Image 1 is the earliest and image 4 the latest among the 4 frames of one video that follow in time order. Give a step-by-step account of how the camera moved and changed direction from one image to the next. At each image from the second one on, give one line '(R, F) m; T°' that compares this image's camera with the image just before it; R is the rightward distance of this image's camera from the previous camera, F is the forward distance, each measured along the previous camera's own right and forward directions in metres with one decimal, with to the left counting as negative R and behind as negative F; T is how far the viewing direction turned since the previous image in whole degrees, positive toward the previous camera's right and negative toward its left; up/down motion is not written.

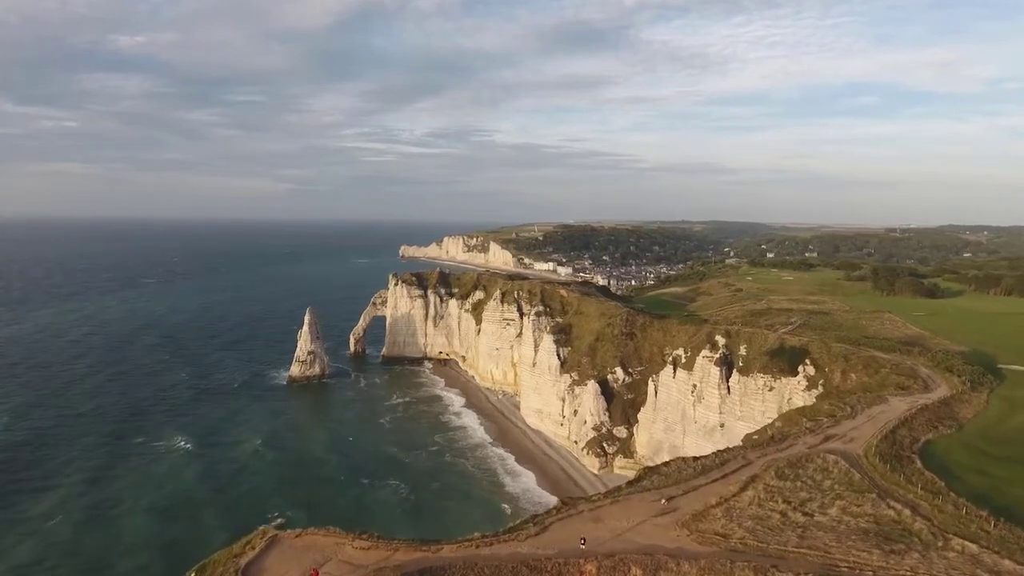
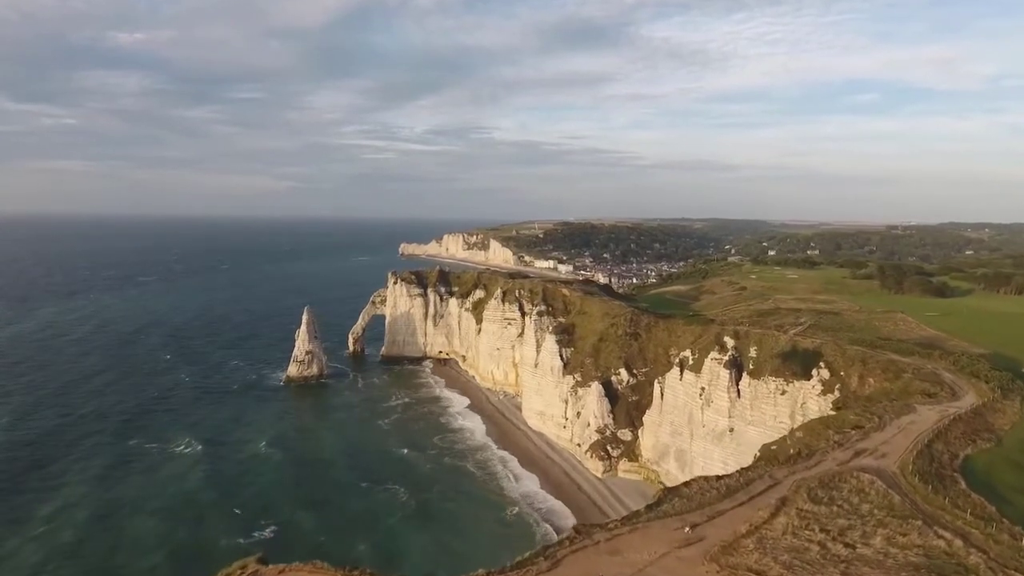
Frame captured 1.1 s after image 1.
(-0.1, +0.9) m; 0°
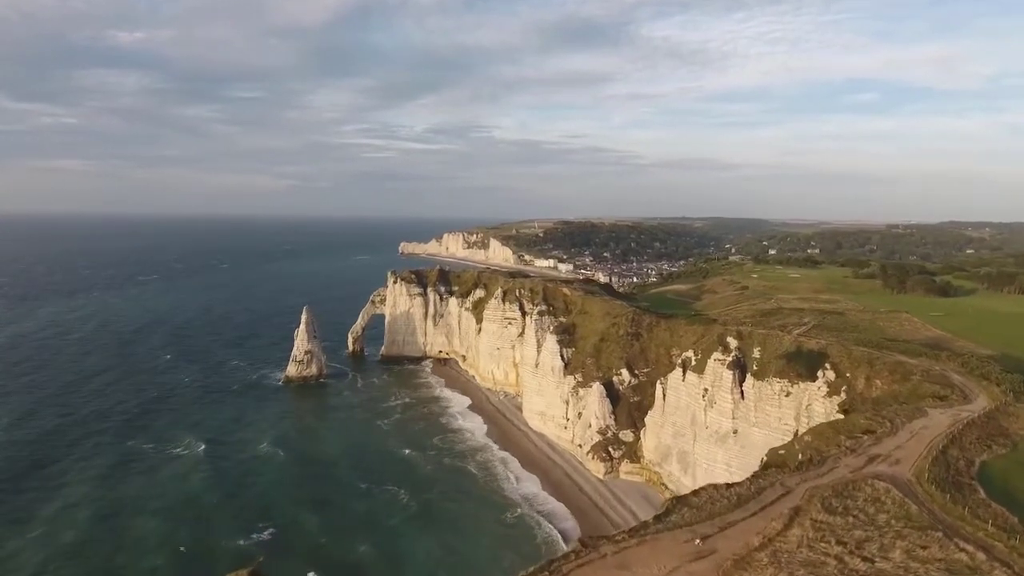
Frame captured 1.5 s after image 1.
(0.0, +0.3) m; 0°
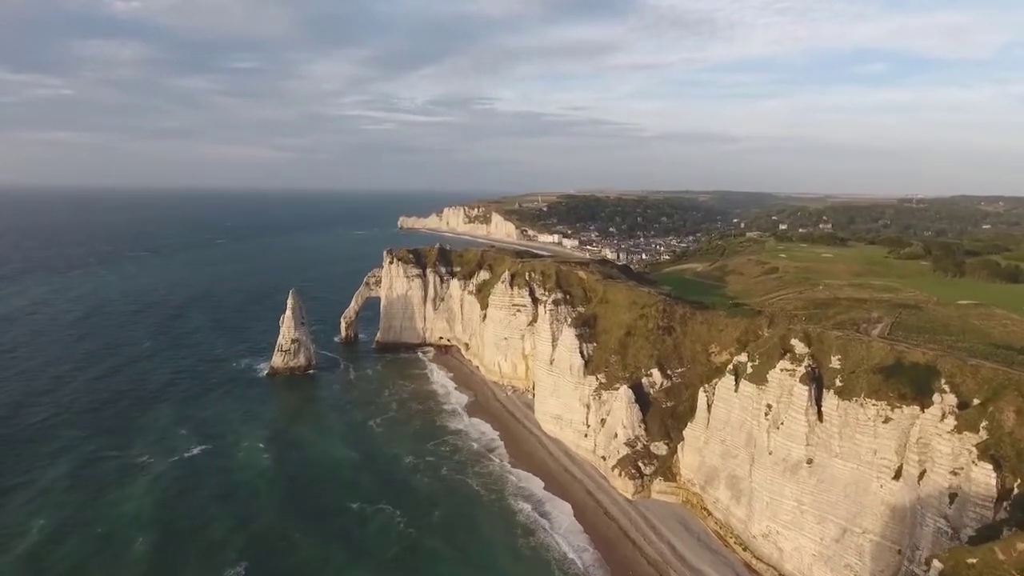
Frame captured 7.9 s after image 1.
(-0.7, +5.4) m; 0°
